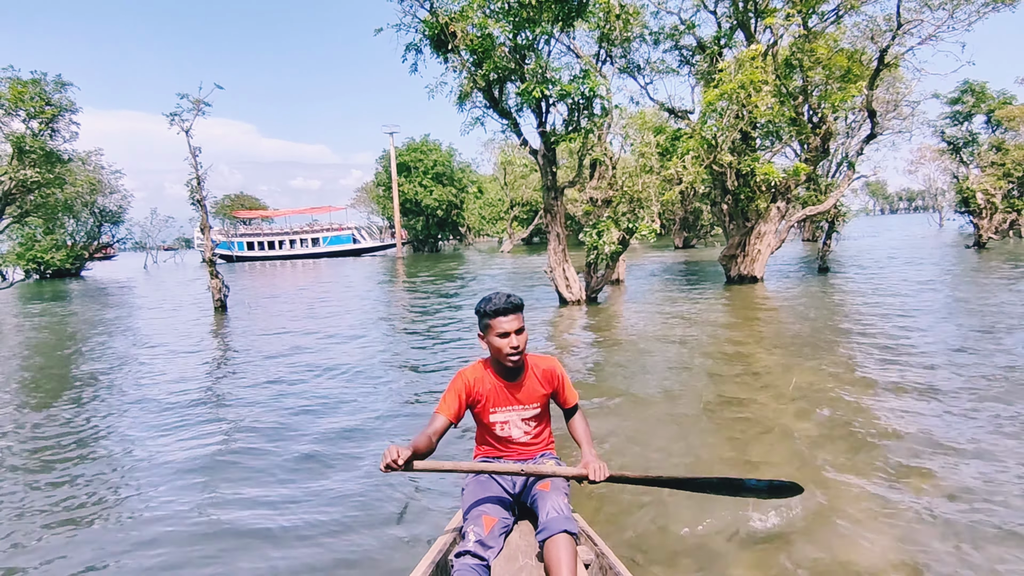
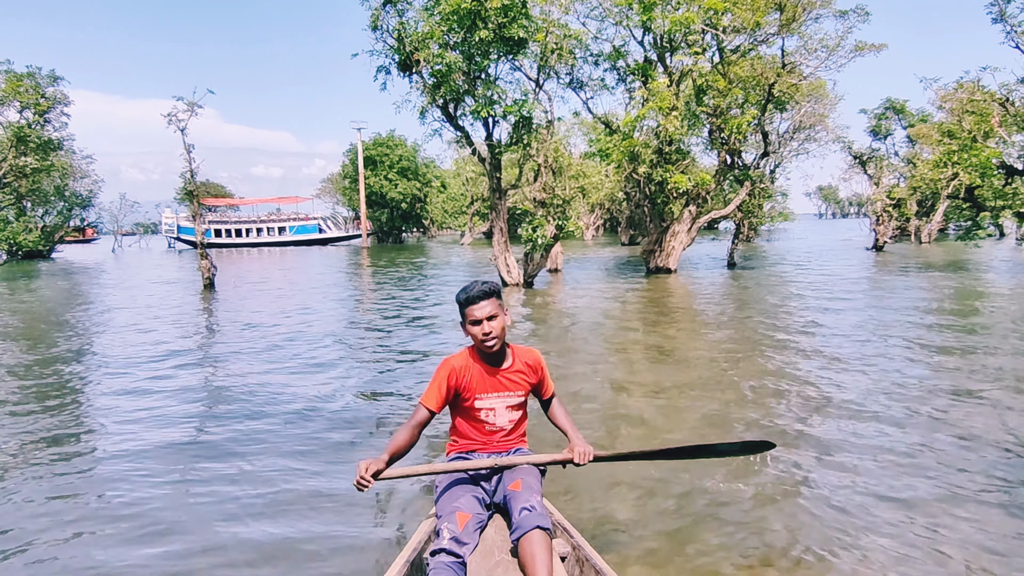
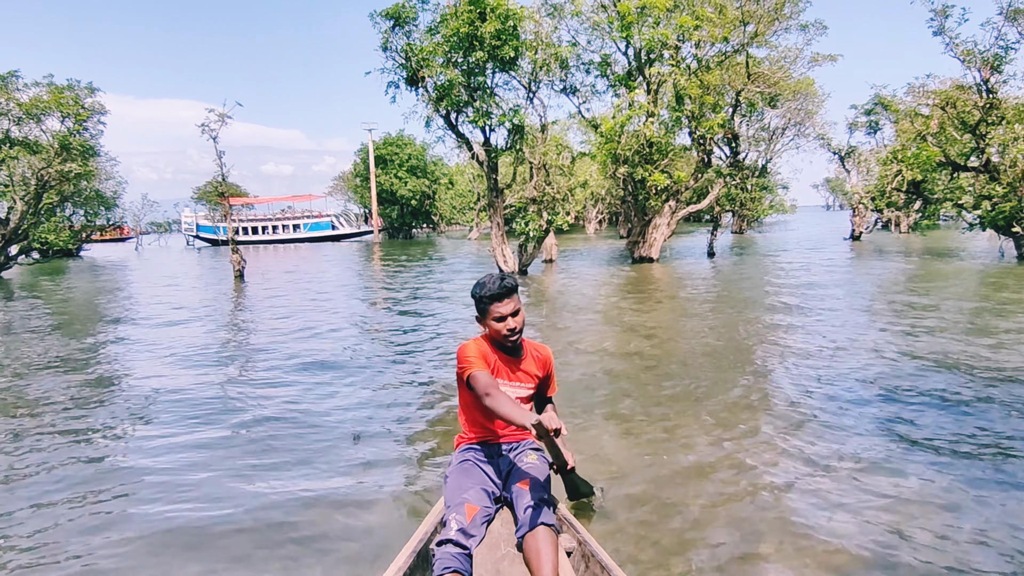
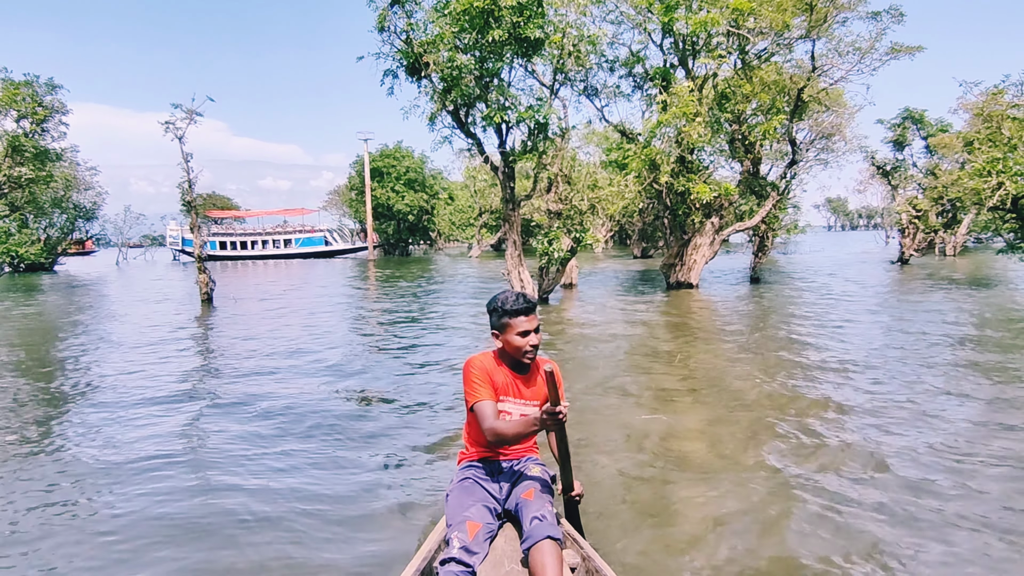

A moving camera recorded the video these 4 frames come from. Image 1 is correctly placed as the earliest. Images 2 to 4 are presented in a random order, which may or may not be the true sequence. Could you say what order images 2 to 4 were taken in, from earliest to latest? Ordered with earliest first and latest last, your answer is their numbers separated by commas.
4, 2, 3
